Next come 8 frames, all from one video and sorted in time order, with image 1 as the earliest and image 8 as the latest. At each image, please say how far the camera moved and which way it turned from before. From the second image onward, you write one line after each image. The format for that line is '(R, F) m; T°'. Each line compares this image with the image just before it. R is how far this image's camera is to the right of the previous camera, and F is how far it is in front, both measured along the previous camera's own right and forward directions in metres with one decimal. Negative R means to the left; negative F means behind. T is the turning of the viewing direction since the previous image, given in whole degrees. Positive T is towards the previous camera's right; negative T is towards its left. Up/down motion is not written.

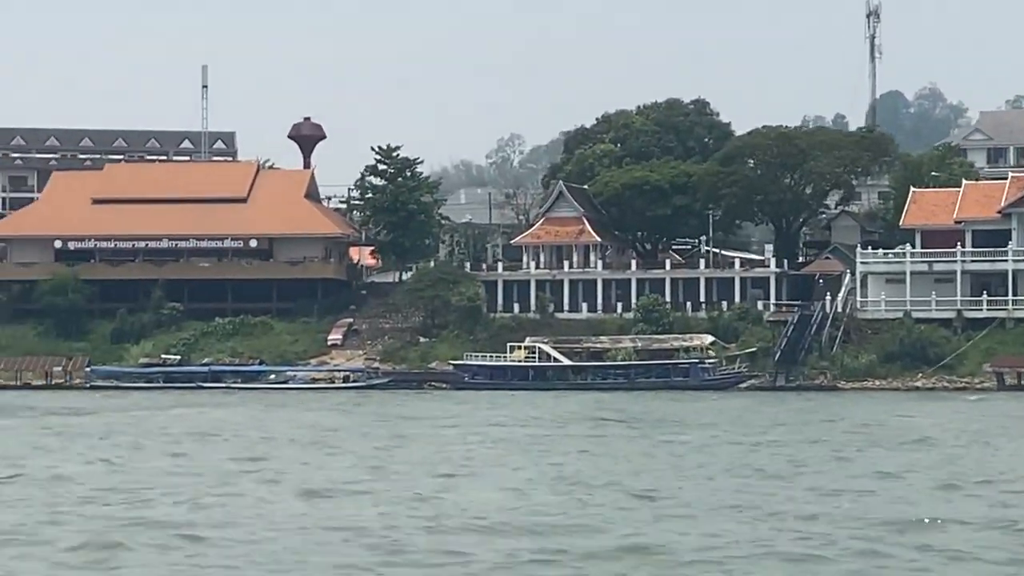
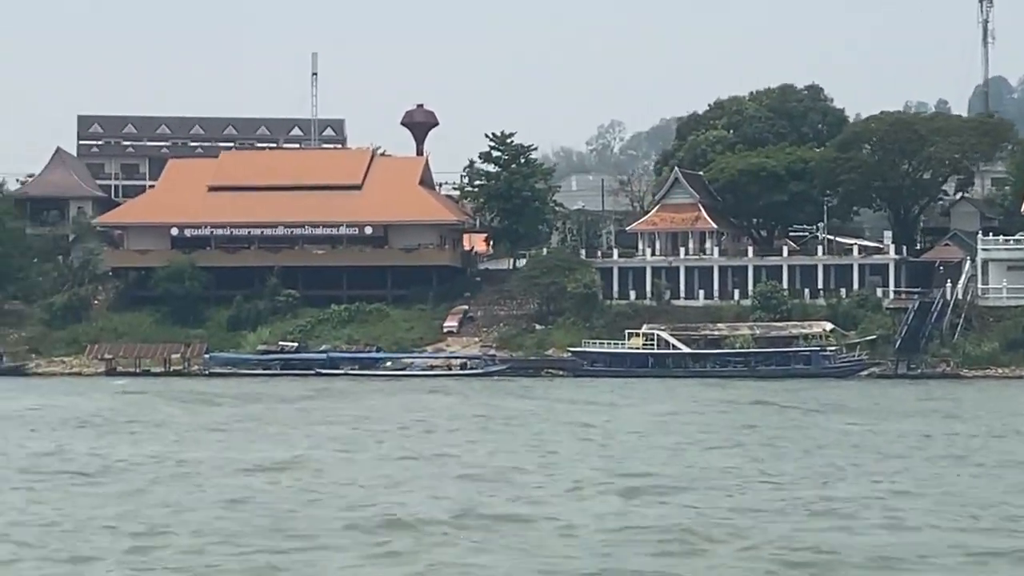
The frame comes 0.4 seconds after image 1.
(-0.5, +0.1) m; -2°
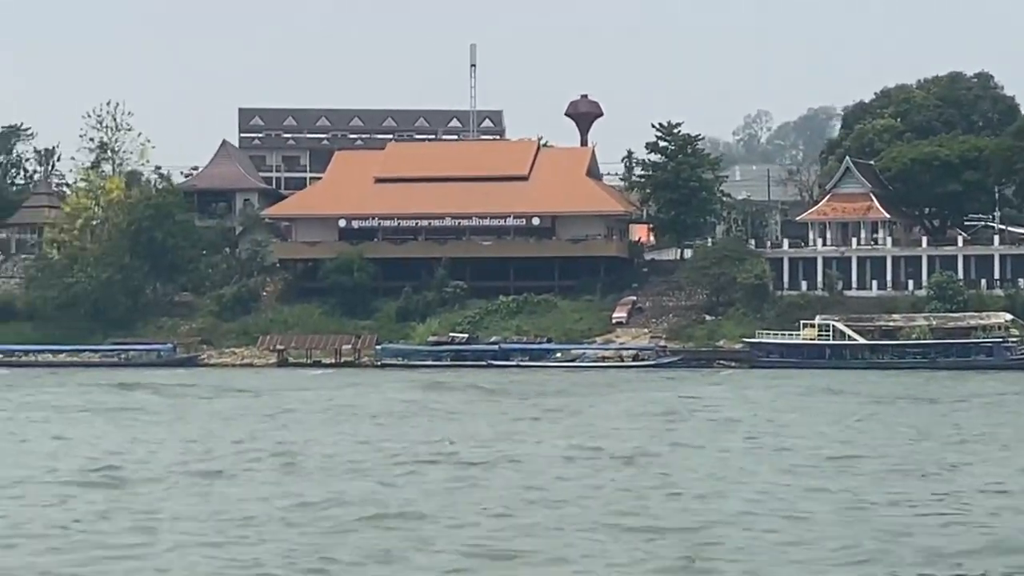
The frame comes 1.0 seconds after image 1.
(-0.7, +0.2) m; -4°
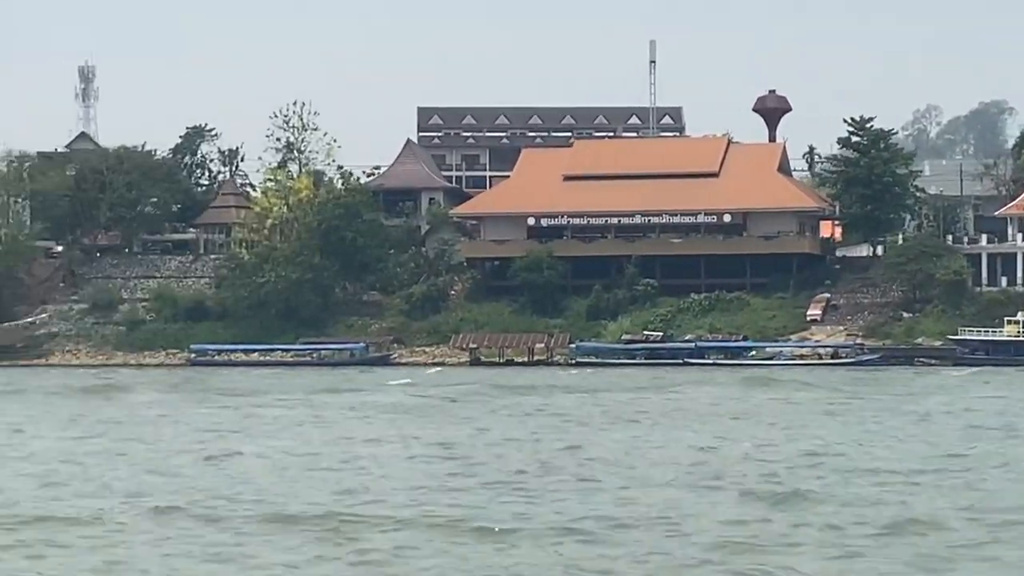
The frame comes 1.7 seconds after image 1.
(-0.8, +0.3) m; -4°
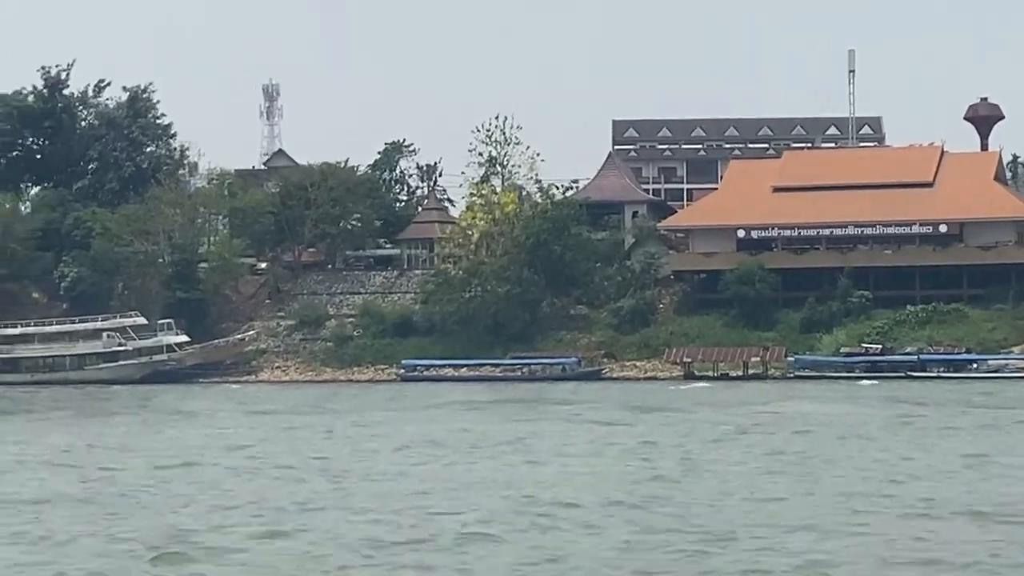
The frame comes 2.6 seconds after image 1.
(-1.1, +0.4) m; -4°
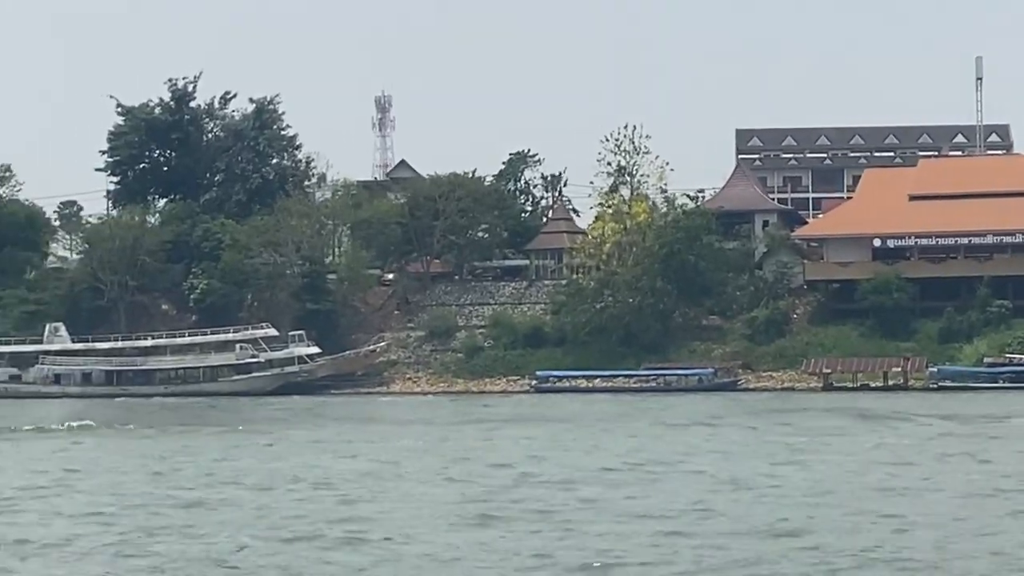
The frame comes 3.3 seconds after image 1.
(-0.8, +0.3) m; -3°
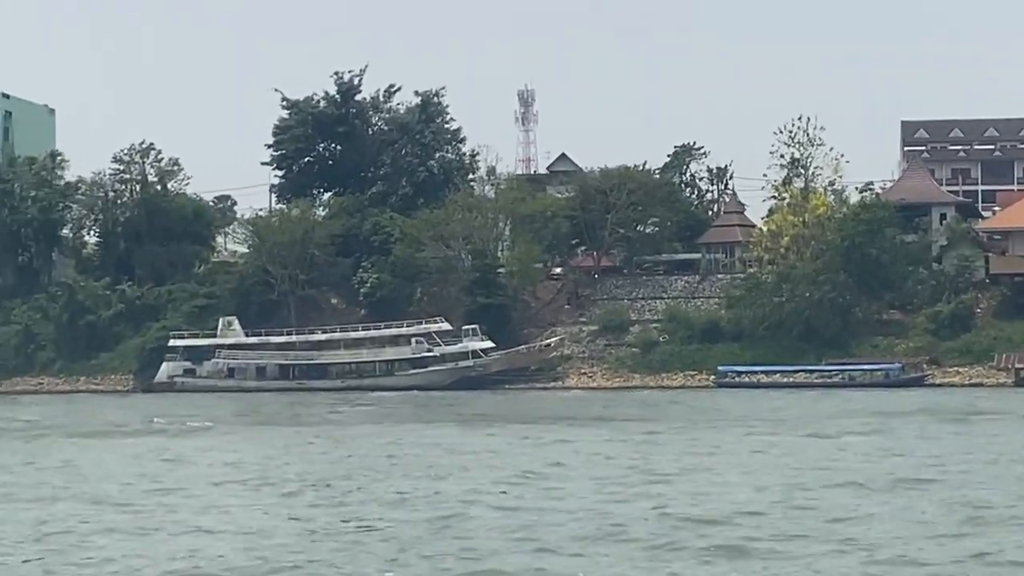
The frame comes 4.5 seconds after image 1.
(-1.3, +0.6) m; -3°
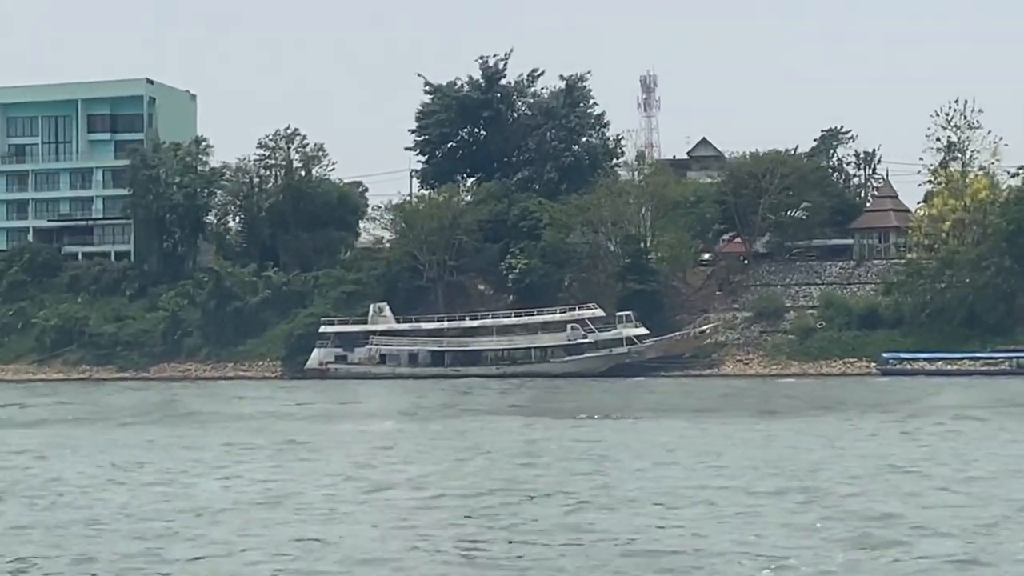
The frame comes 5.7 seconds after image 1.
(-1.3, +0.6) m; -3°
